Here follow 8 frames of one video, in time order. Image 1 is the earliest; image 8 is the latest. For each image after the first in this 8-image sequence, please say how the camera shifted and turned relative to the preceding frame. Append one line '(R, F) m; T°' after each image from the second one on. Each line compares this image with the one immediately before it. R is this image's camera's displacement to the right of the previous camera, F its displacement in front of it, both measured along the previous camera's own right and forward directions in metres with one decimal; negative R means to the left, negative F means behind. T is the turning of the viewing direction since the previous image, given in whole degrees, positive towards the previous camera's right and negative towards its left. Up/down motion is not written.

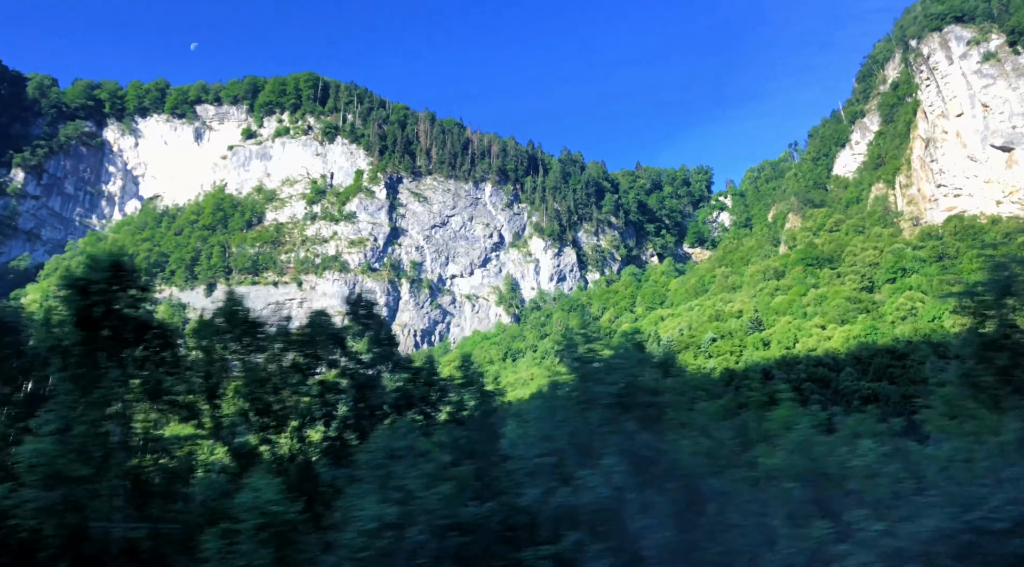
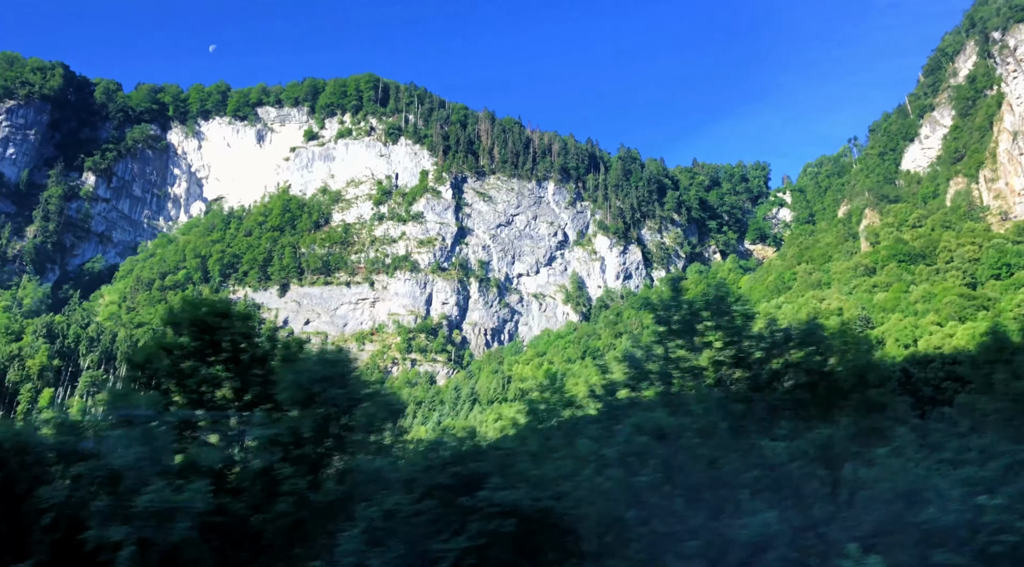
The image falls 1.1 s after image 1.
(-5.0, -0.1) m; -2°
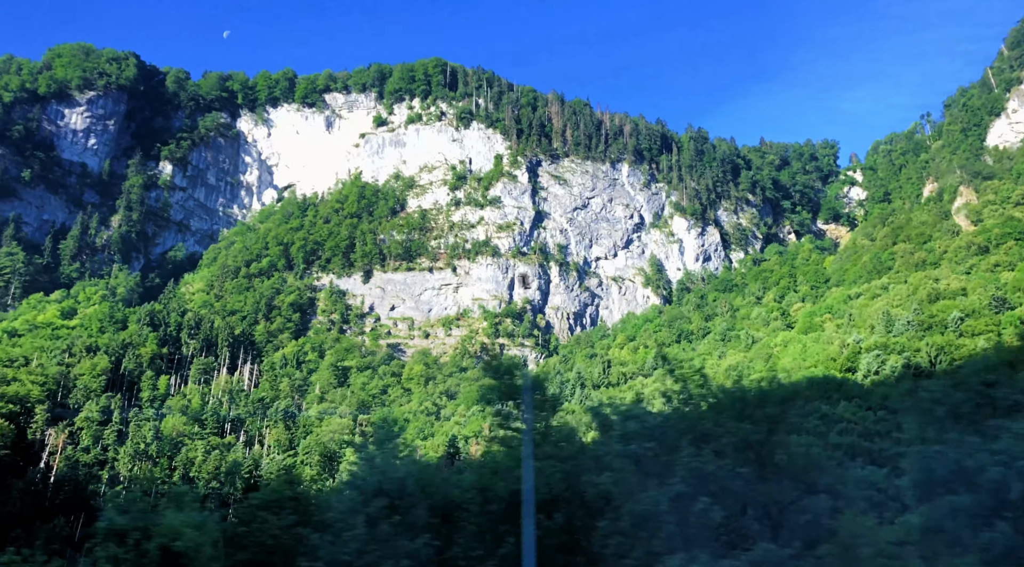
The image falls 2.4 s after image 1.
(-6.0, +0.1) m; -2°
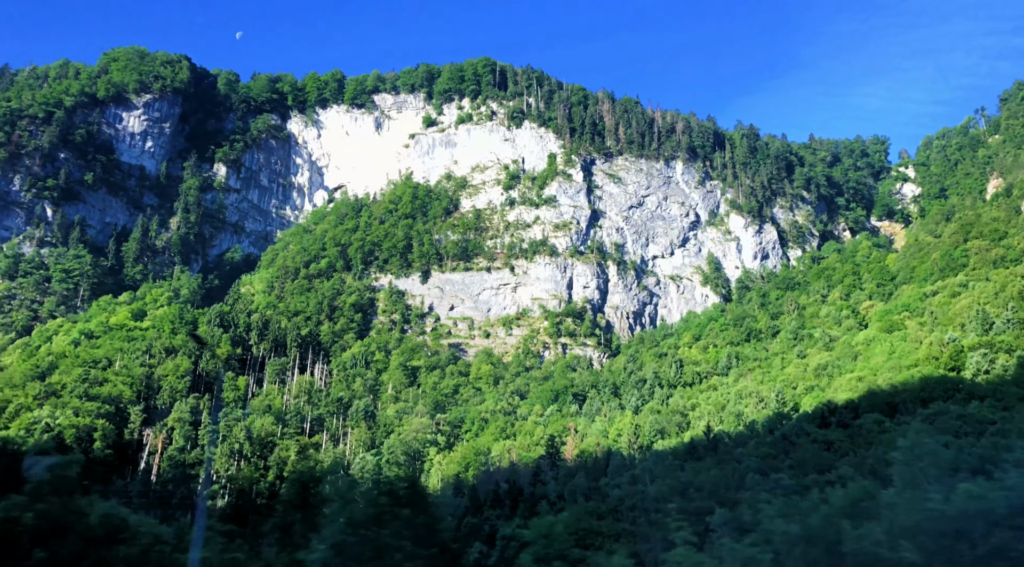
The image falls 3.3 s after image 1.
(-4.2, +0.2) m; -1°
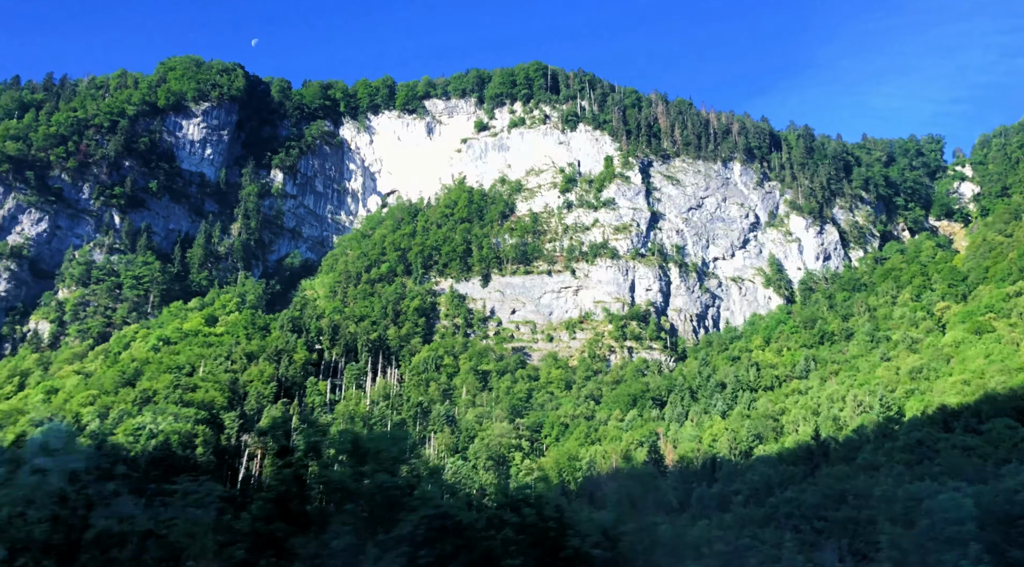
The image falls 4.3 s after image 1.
(-4.1, +0.2) m; -2°
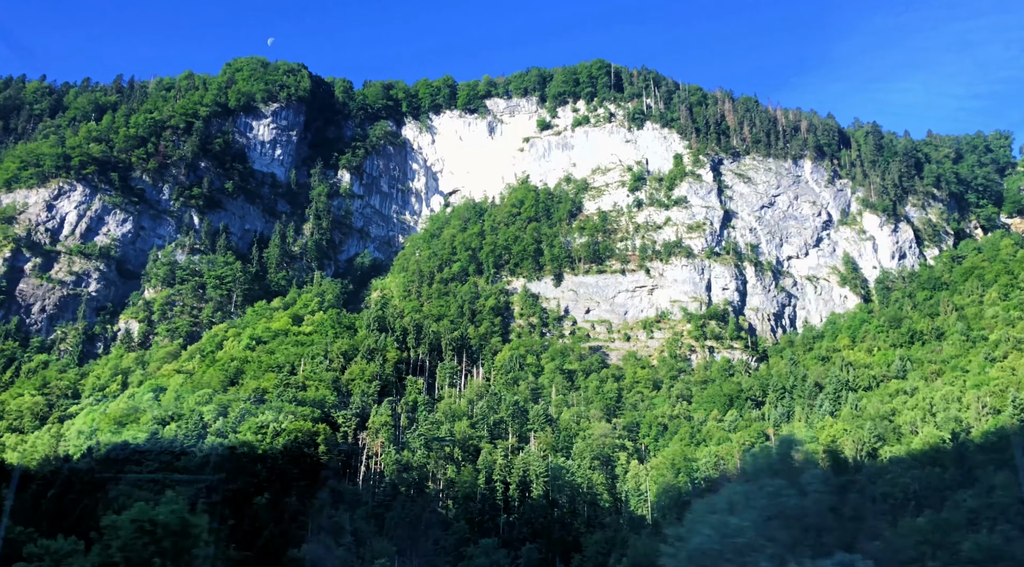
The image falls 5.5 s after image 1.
(-5.4, +0.1) m; -2°
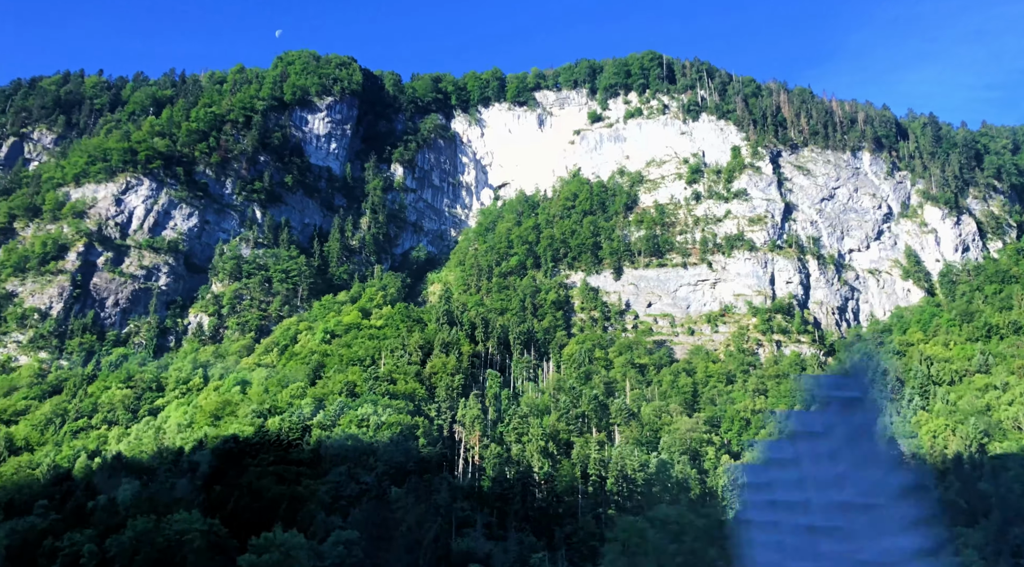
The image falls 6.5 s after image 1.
(-4.7, +0.2) m; -1°
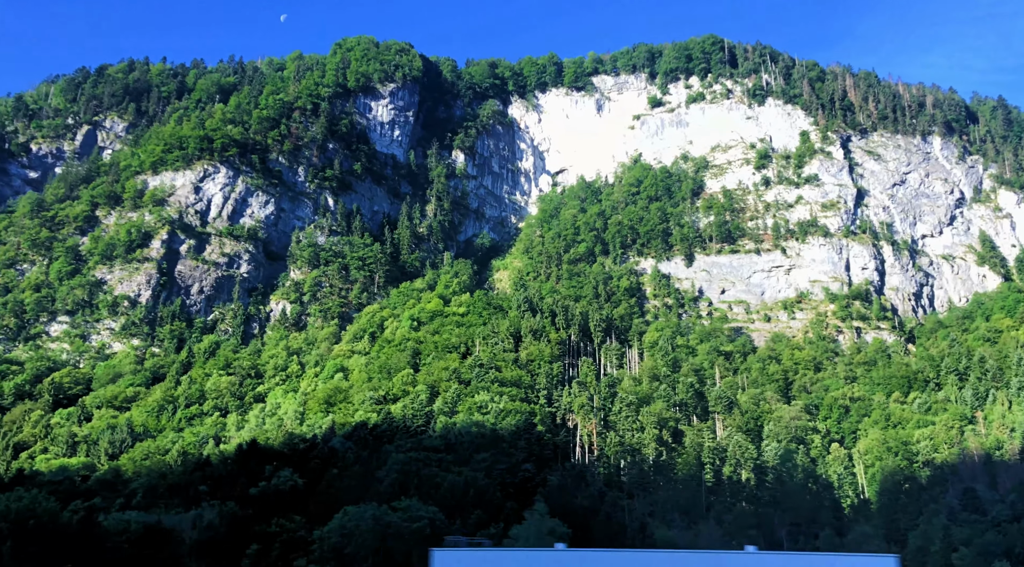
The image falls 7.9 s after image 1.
(-5.8, +0.2) m; -1°
